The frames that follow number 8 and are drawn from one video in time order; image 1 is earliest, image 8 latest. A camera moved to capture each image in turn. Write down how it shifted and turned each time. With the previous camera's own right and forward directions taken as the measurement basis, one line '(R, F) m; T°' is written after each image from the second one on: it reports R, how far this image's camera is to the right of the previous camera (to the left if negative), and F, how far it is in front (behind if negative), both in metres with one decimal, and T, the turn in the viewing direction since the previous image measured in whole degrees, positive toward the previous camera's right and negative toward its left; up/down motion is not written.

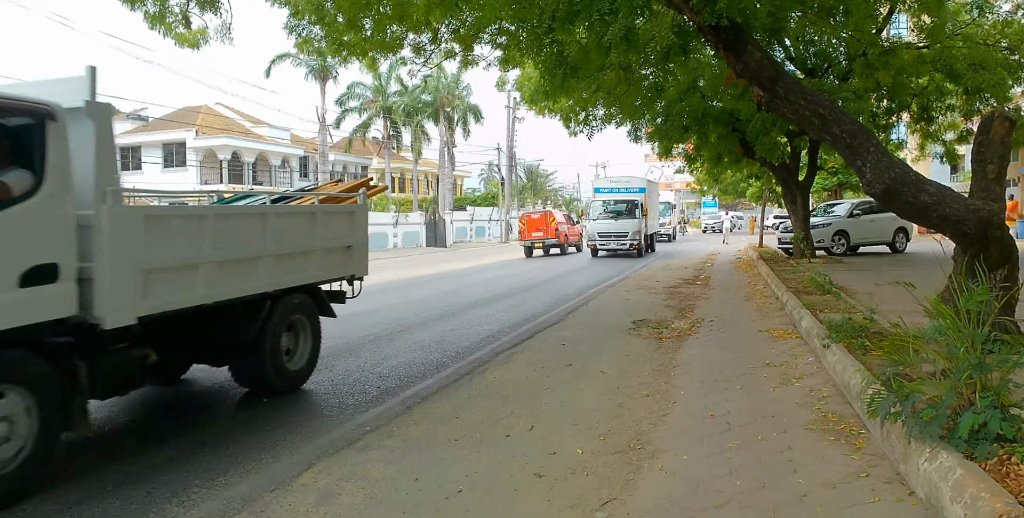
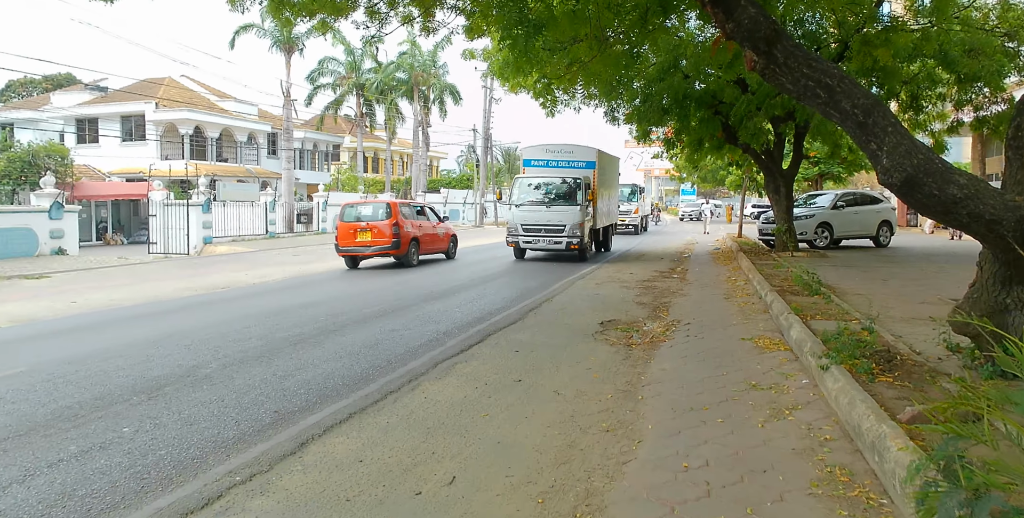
(+0.3, +1.1) m; +2°
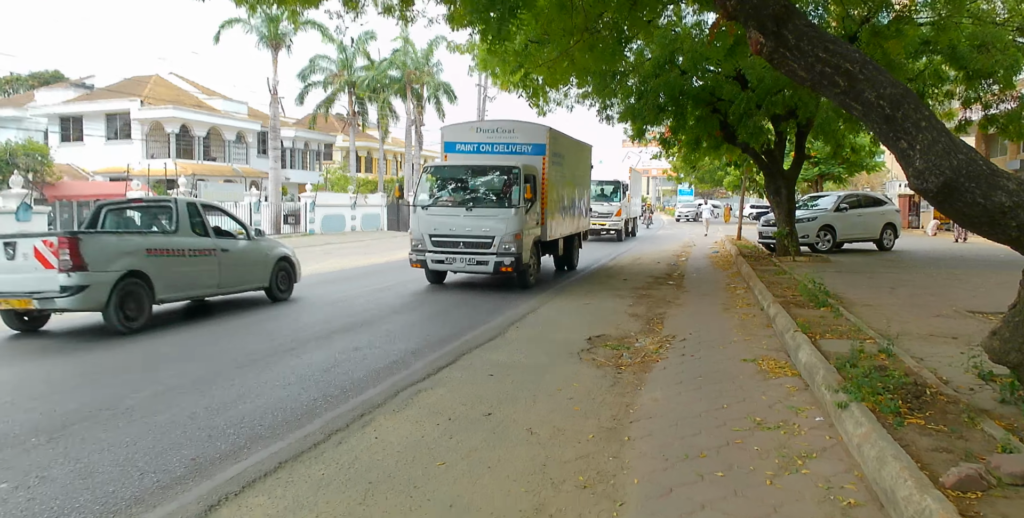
(+0.2, +0.8) m; 0°
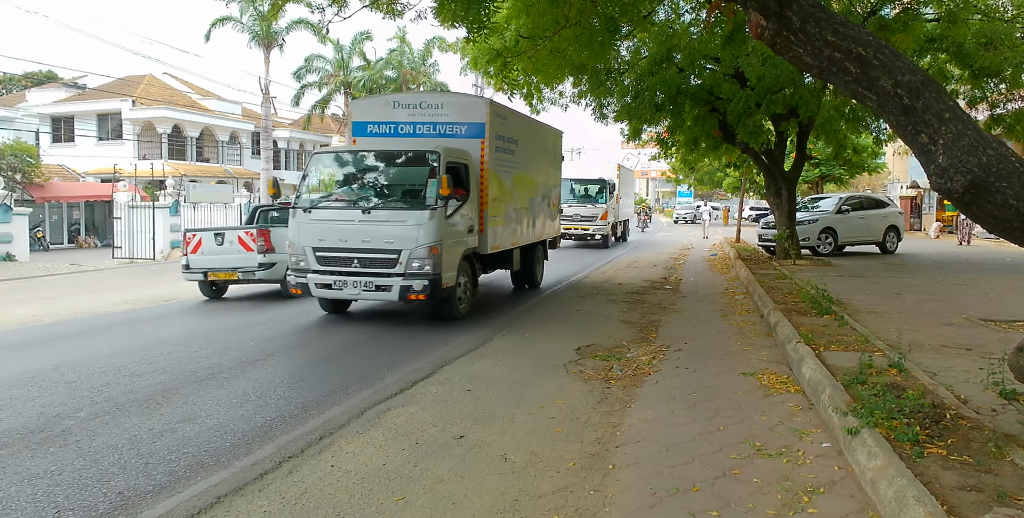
(+0.2, +0.5) m; 0°
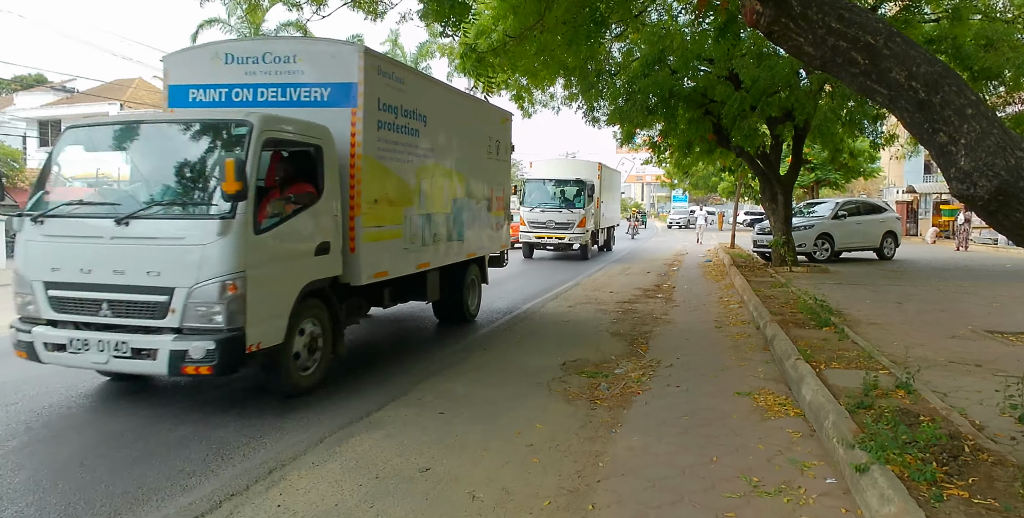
(+0.2, +0.4) m; 0°
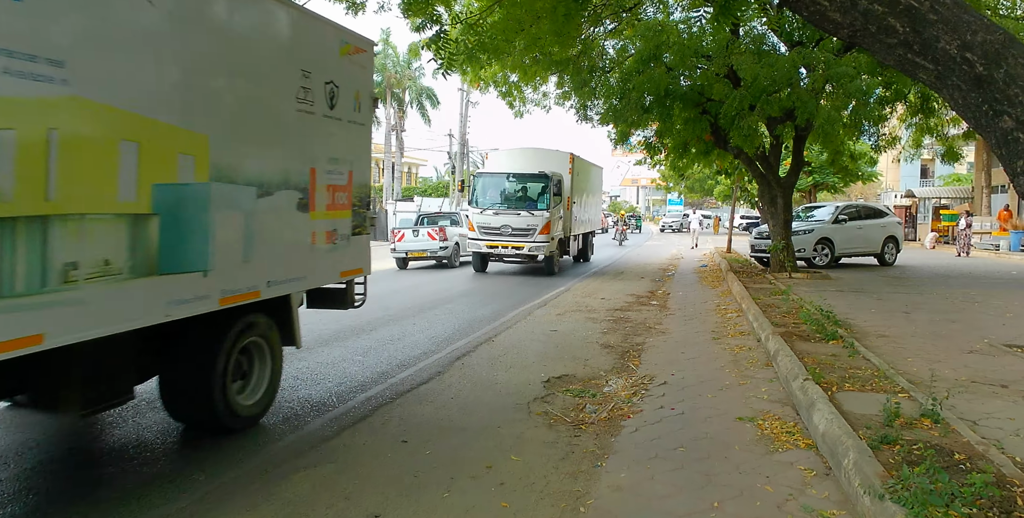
(+0.2, +0.6) m; 0°
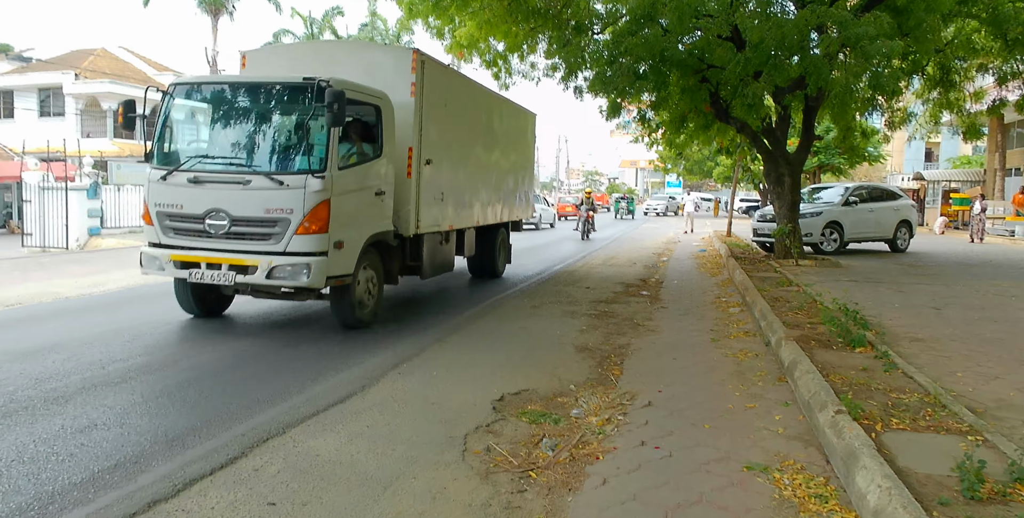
(+0.4, +1.4) m; 0°
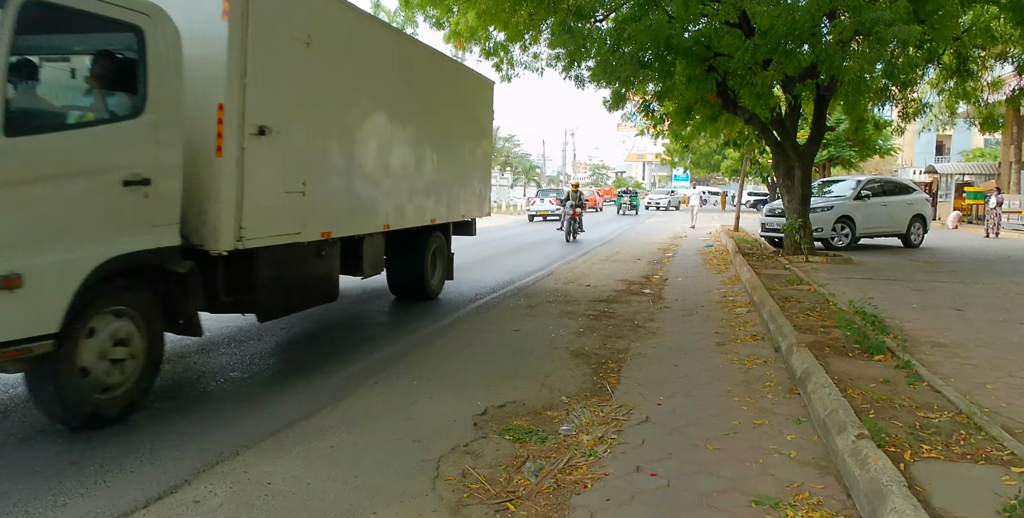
(+0.2, +0.5) m; -1°
